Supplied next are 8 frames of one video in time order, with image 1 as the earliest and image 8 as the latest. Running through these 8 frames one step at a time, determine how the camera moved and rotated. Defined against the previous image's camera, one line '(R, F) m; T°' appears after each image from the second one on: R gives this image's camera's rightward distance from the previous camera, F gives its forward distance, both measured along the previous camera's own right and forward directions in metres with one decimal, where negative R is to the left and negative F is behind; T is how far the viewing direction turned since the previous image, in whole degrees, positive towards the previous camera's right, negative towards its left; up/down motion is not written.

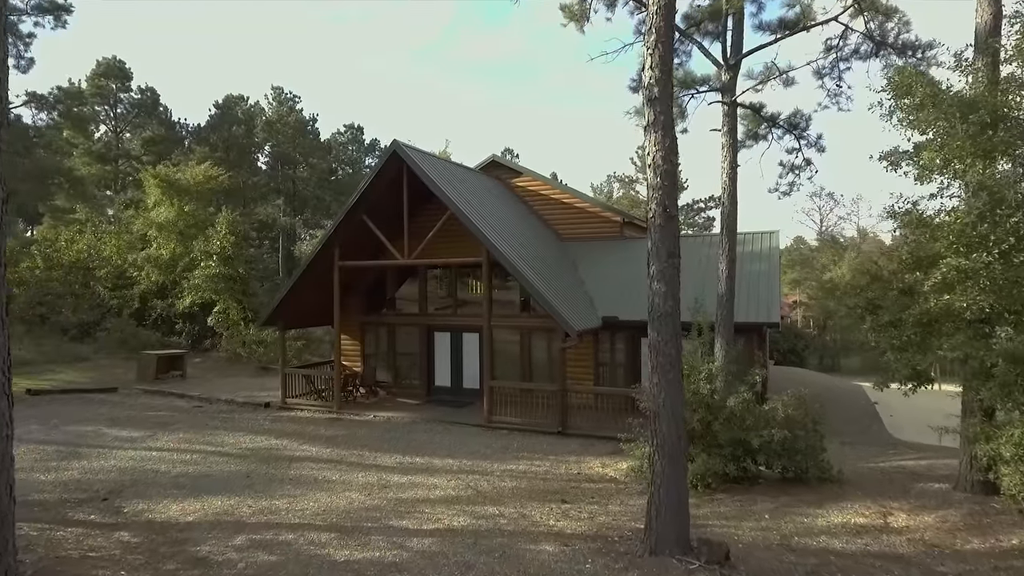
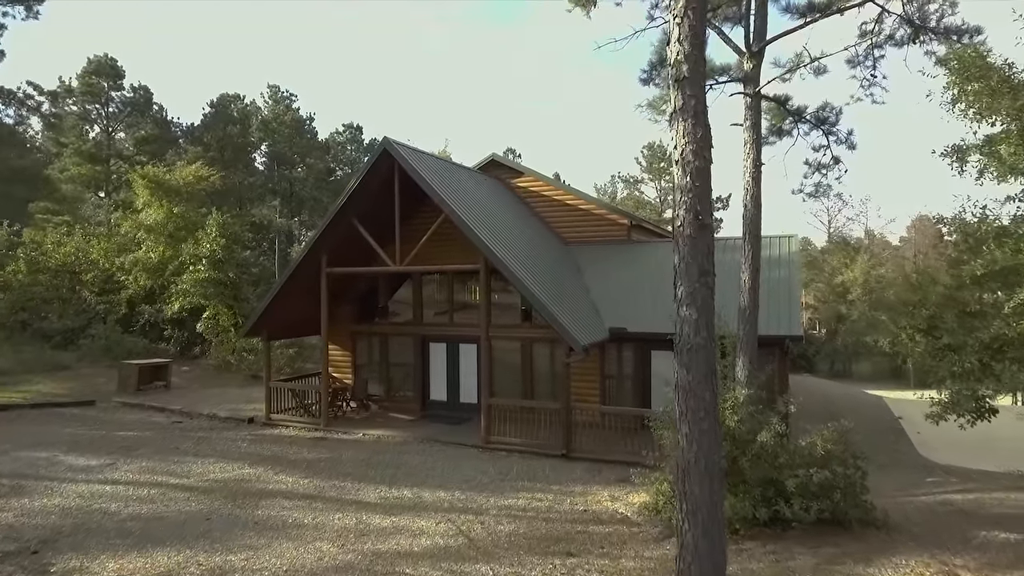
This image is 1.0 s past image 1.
(+0.1, +1.1) m; 0°
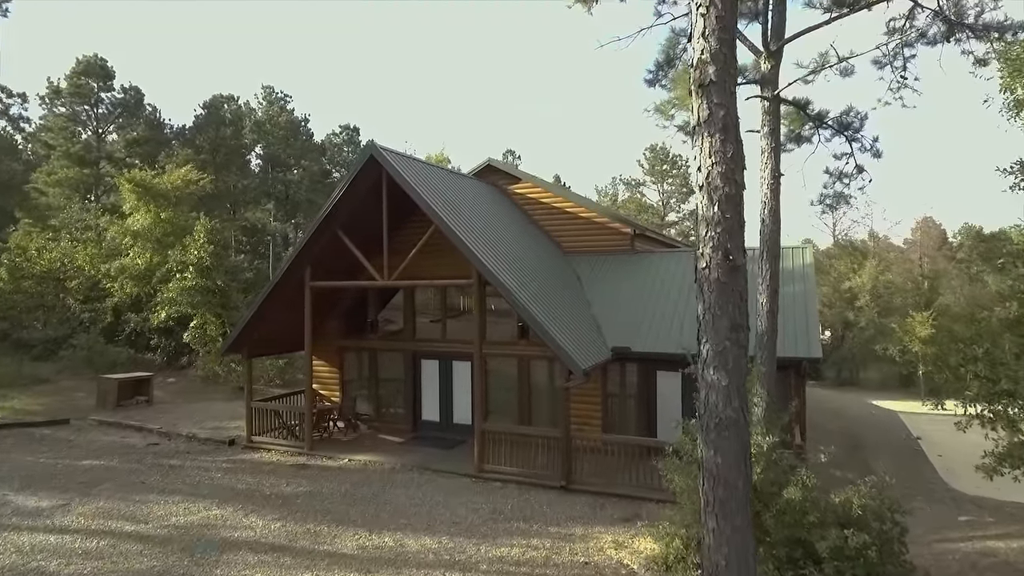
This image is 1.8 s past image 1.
(+0.1, +0.9) m; 0°
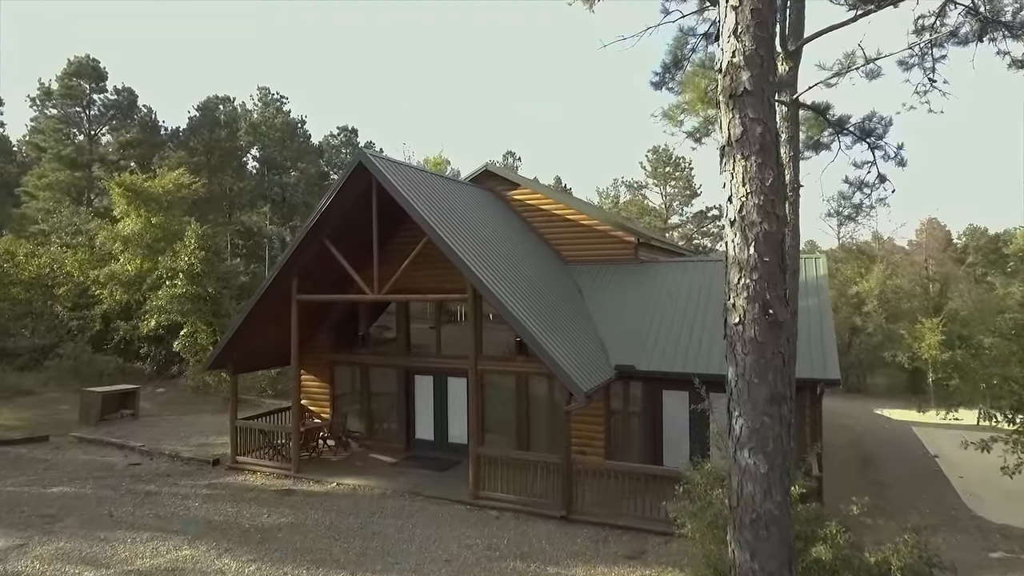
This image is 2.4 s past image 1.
(+0.1, +0.7) m; 0°
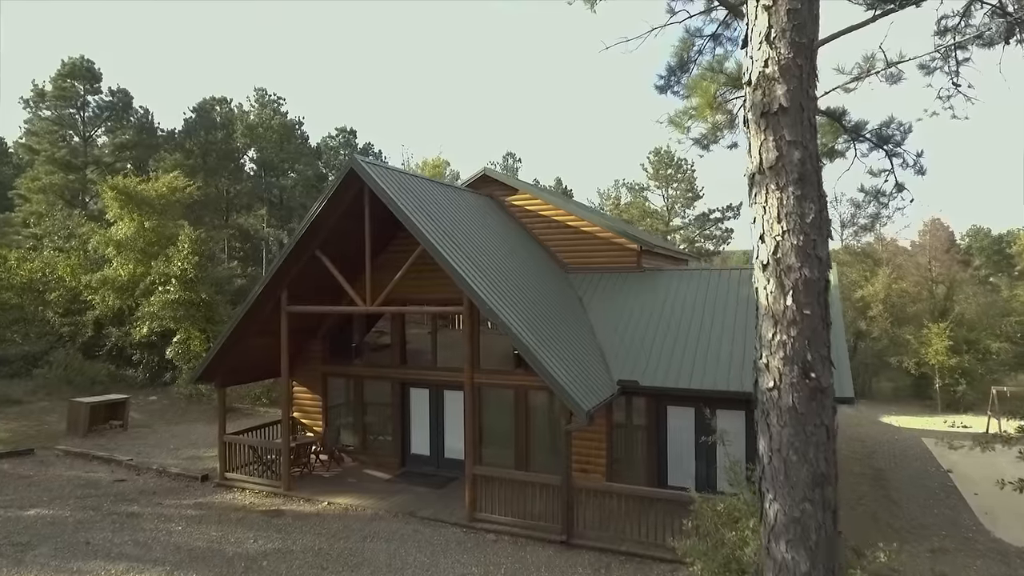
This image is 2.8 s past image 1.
(0.0, +0.5) m; 0°
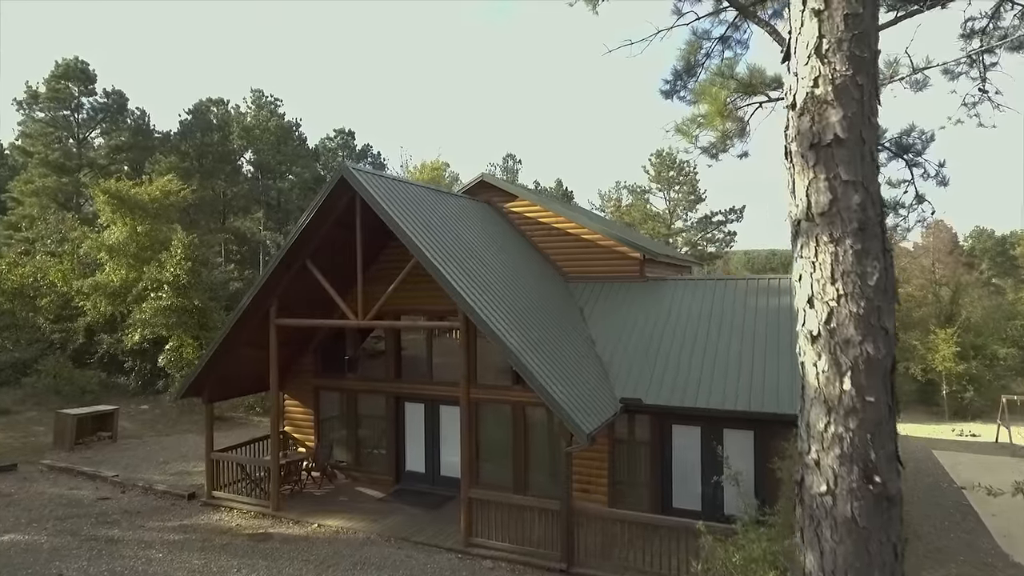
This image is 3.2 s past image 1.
(0.0, +0.5) m; 0°
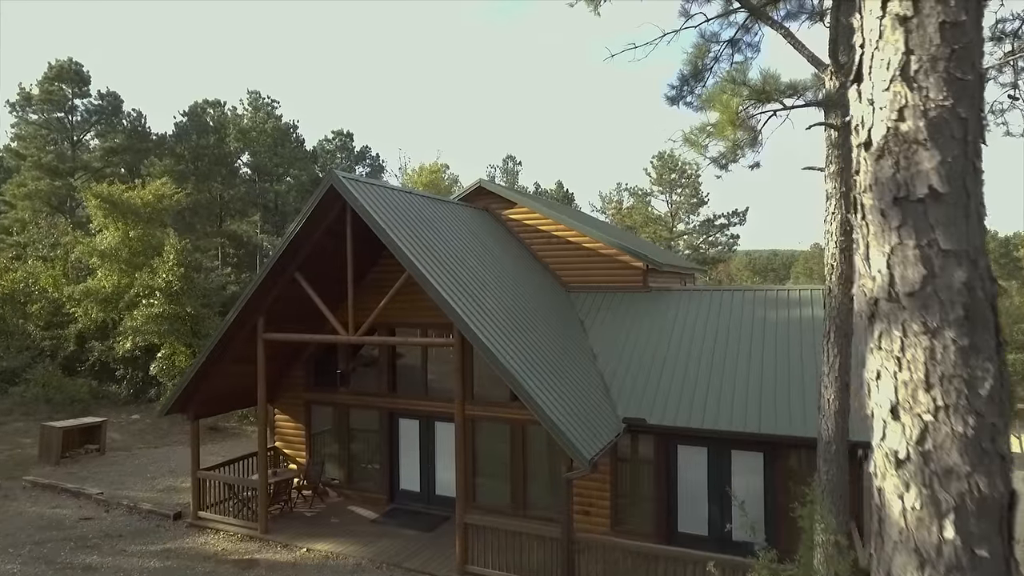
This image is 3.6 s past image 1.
(0.0, +0.5) m; 0°
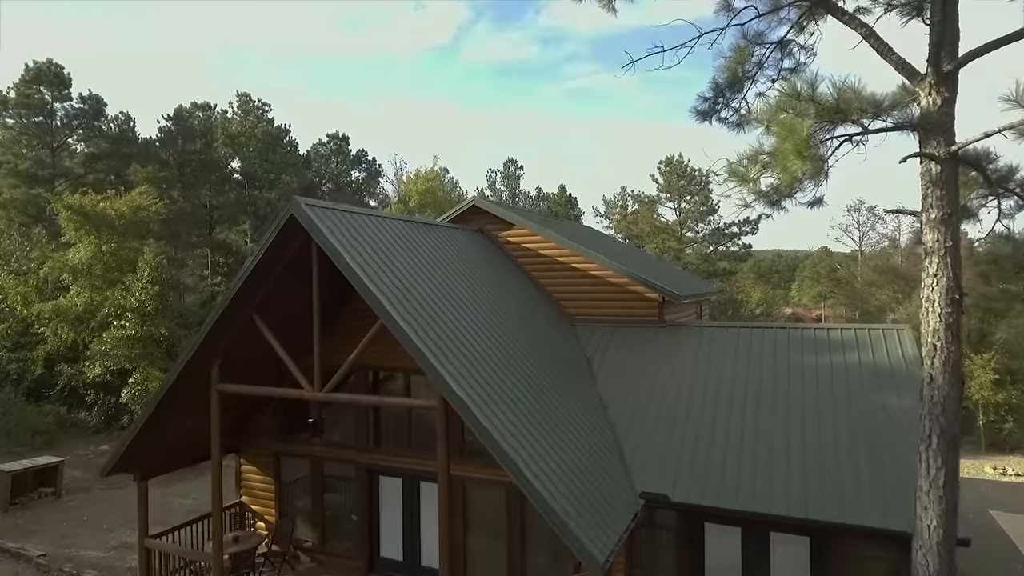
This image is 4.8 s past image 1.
(+0.1, +1.7) m; 0°
